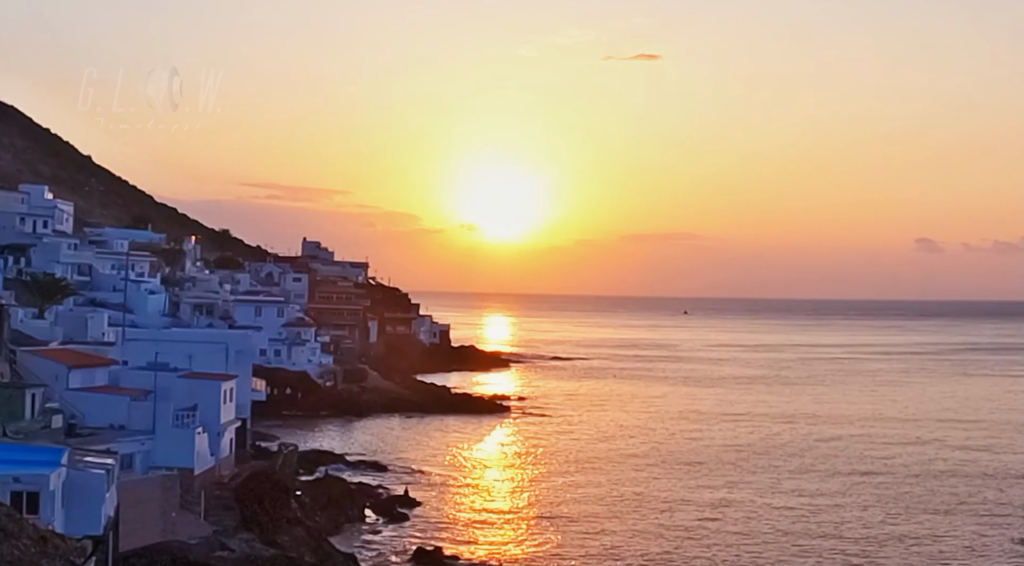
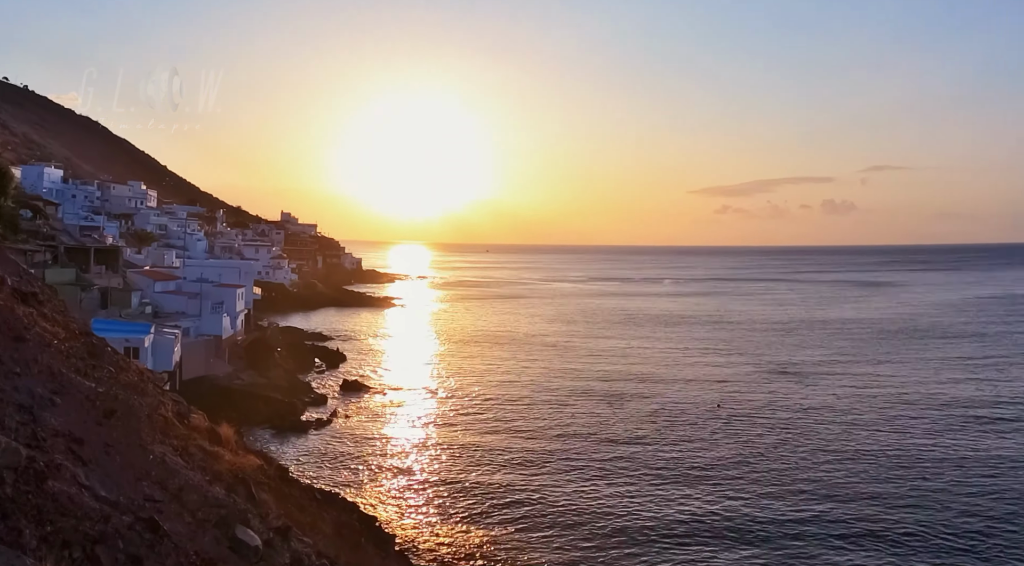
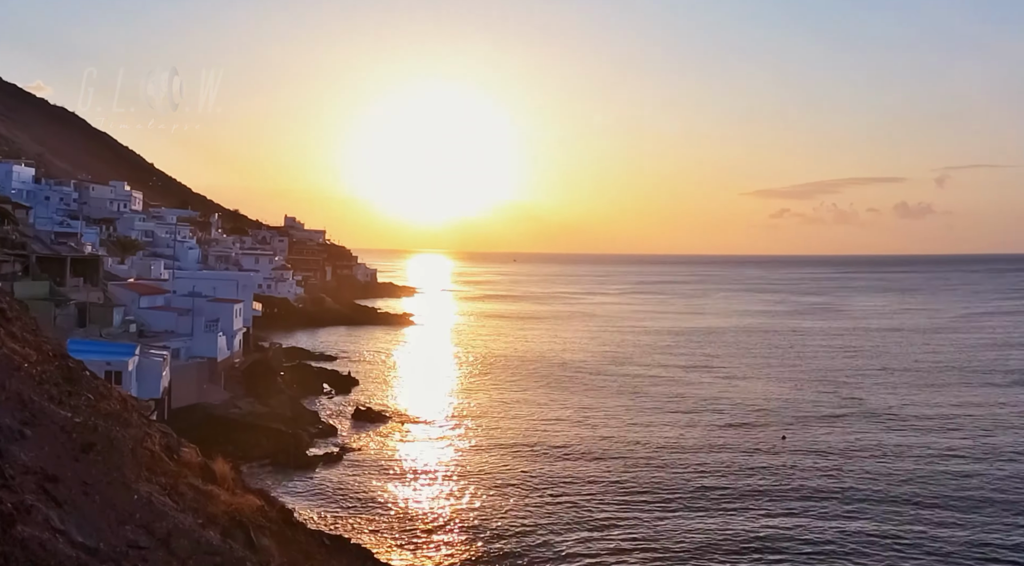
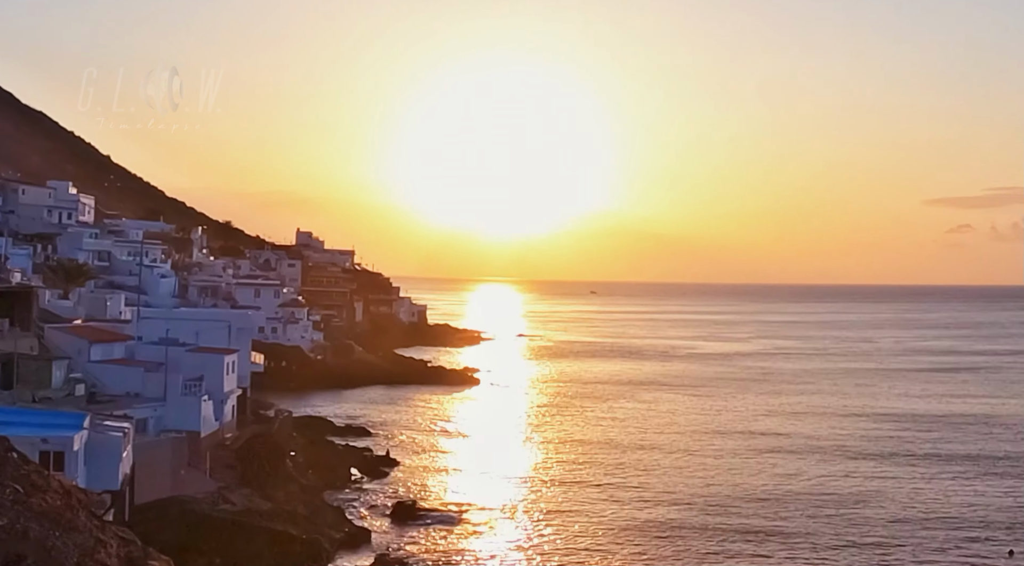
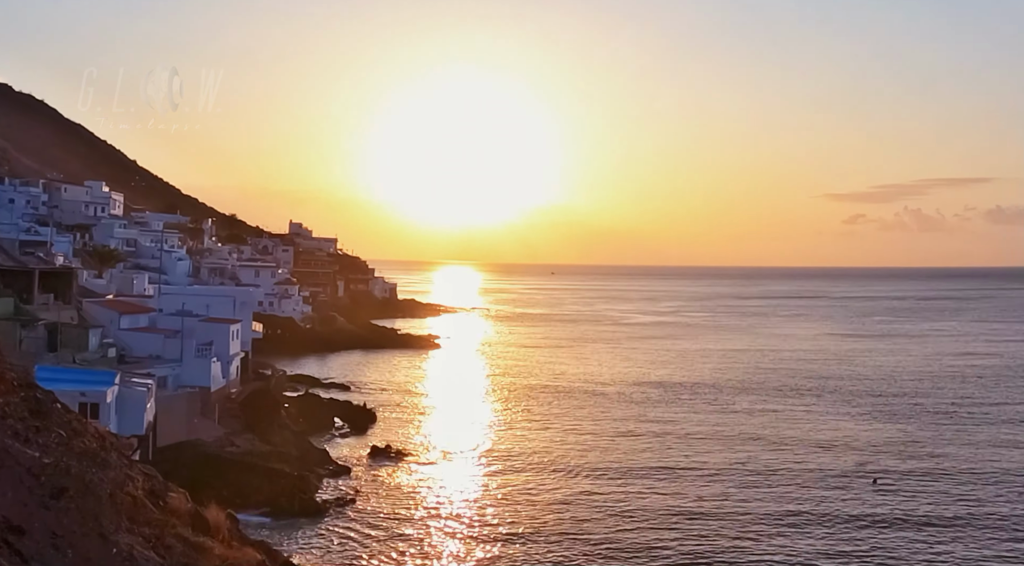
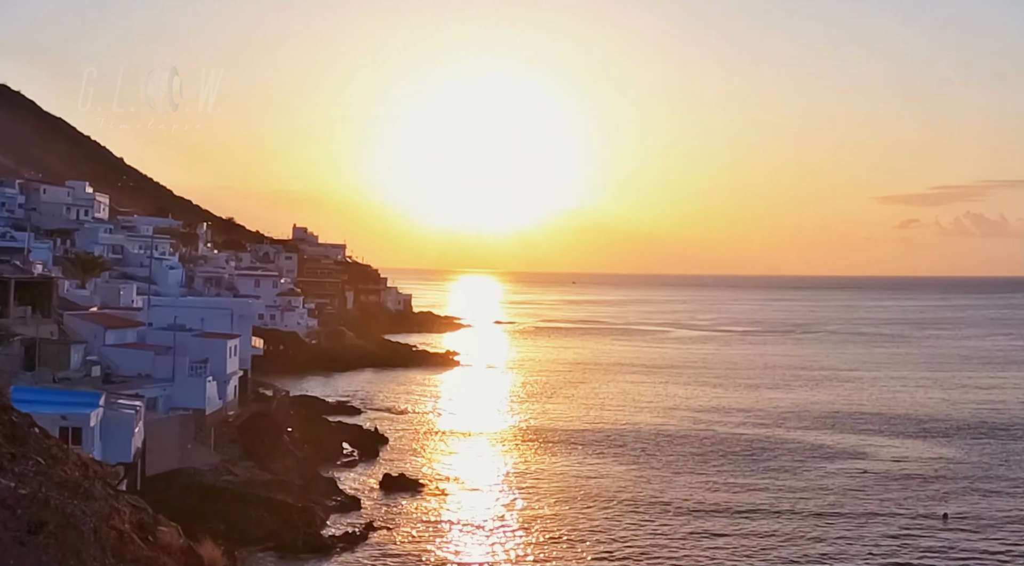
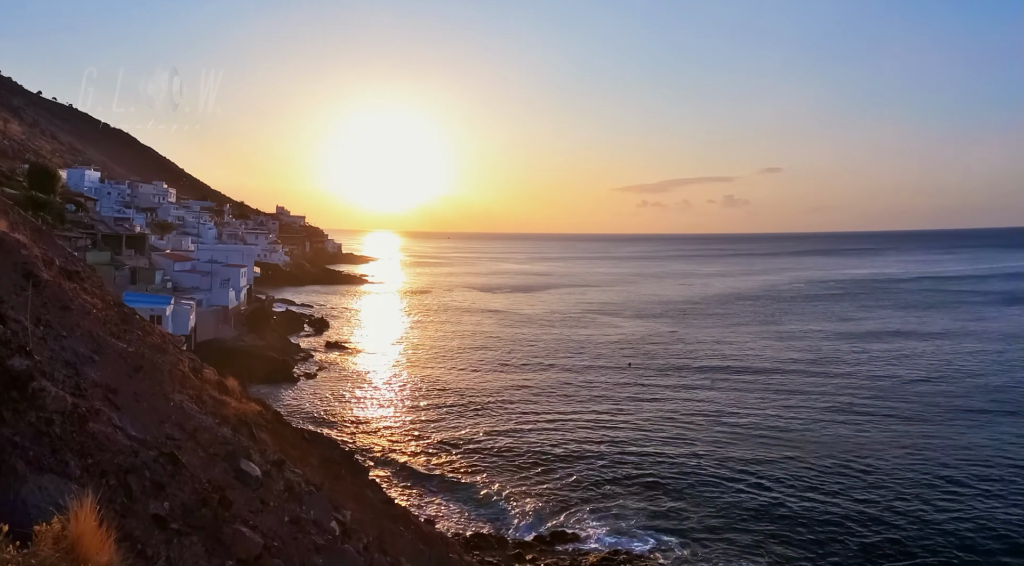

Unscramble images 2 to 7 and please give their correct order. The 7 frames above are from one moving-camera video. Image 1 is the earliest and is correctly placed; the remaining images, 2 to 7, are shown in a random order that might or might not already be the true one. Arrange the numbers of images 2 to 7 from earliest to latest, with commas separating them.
4, 6, 5, 3, 2, 7
